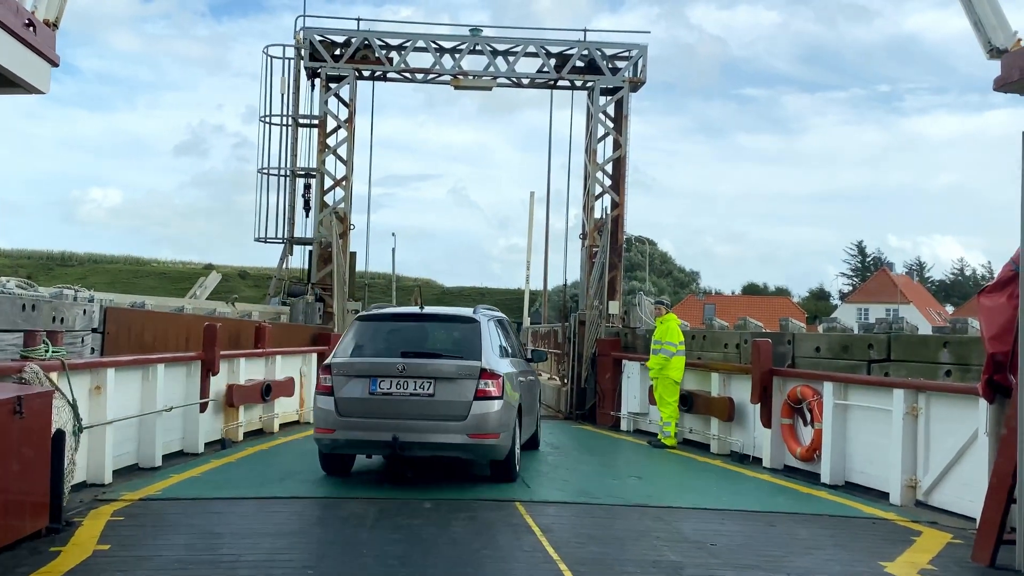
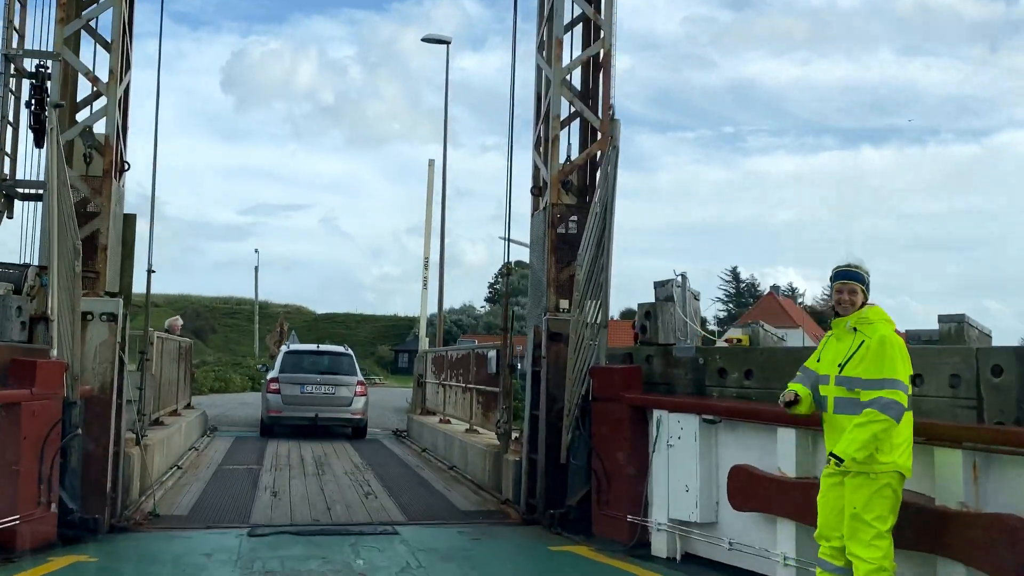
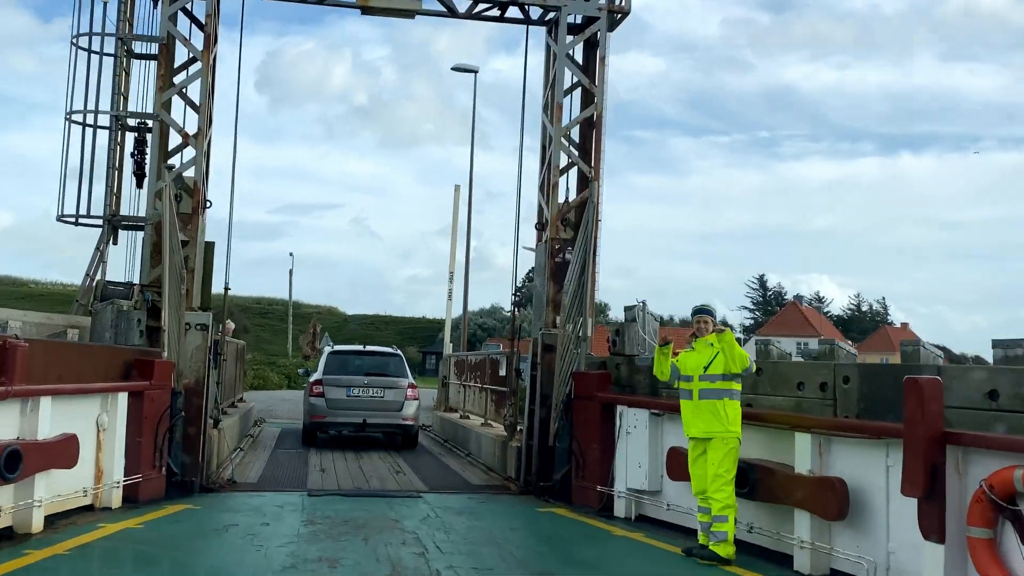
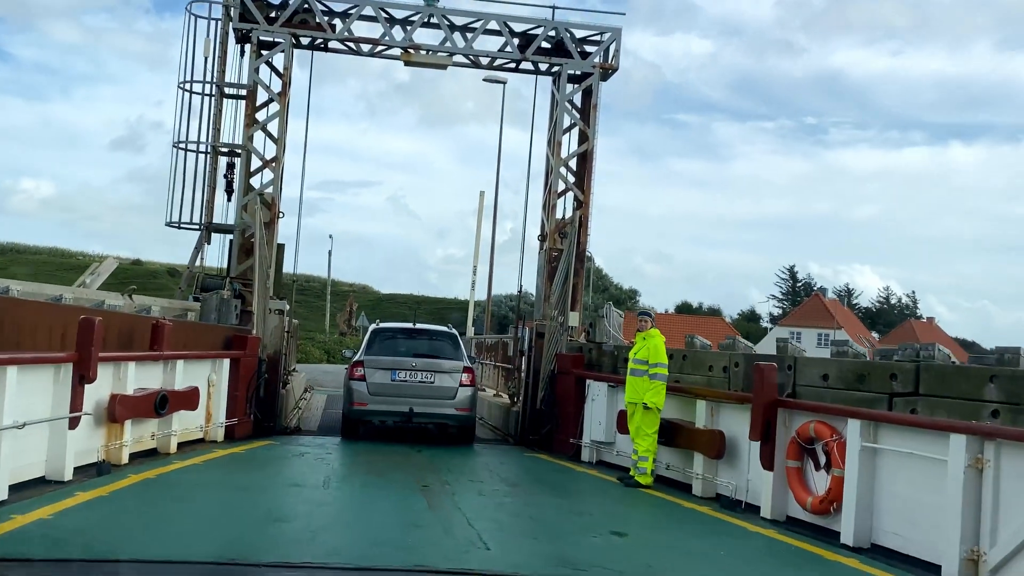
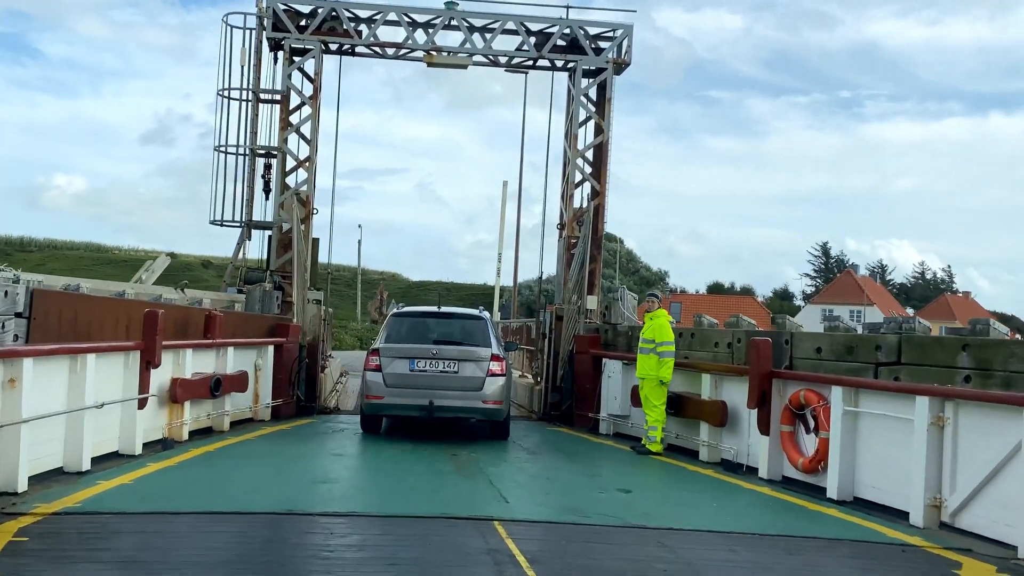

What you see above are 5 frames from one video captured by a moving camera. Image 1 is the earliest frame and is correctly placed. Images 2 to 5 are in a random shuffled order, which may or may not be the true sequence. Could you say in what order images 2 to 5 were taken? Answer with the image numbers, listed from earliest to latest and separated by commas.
5, 4, 3, 2
